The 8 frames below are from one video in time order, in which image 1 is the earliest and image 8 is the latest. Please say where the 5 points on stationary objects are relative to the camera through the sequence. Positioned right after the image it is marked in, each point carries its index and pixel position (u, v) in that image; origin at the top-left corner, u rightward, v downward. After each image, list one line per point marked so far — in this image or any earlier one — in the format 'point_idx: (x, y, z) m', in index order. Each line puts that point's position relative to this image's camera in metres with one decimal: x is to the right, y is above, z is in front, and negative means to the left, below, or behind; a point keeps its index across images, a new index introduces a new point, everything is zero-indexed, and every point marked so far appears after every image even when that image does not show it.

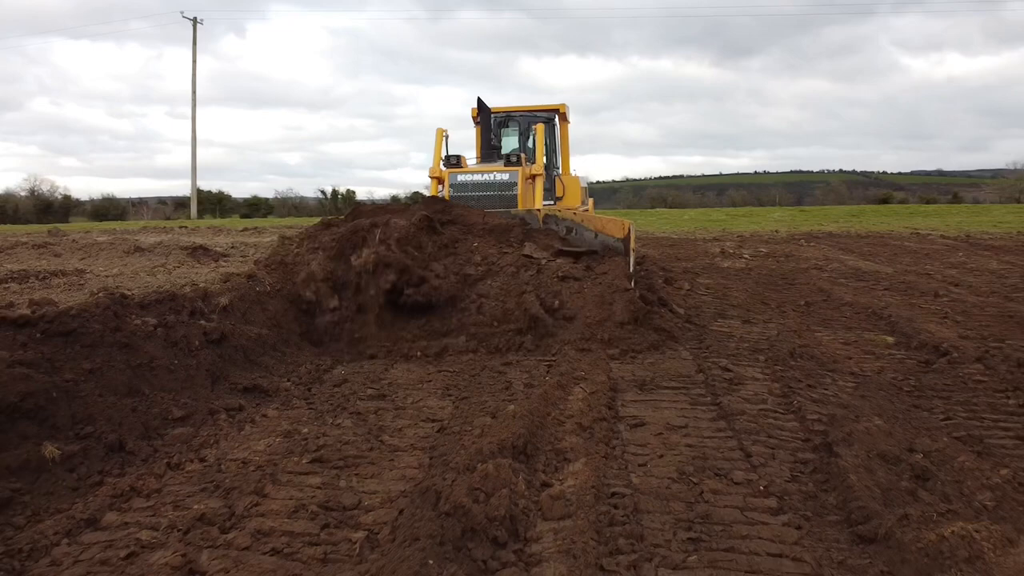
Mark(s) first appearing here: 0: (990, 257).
0: (+6.5, +0.4, +11.2) m
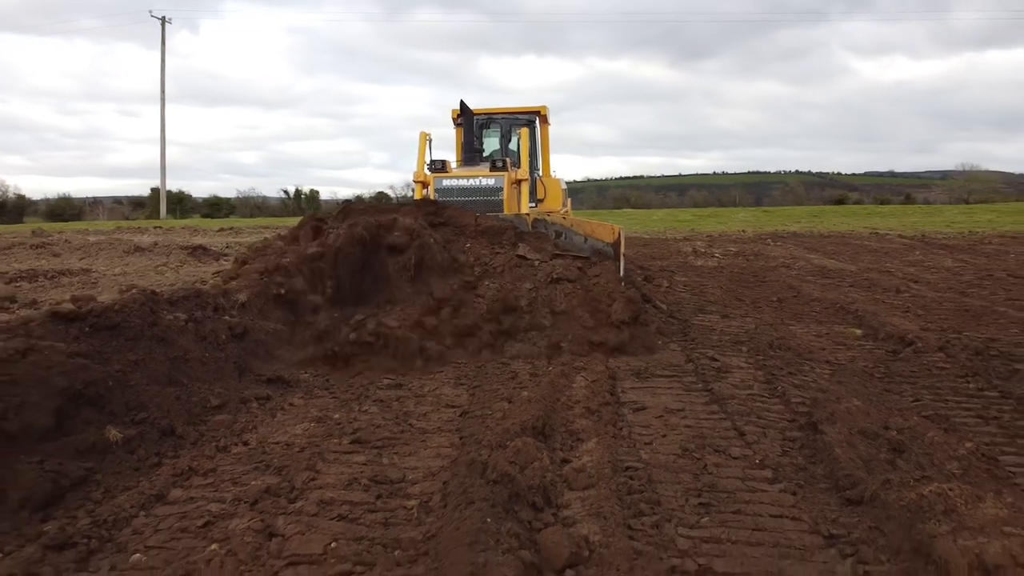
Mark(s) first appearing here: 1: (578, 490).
0: (+6.2, +0.5, +11.8) m
1: (+0.3, -0.8, +3.2) m
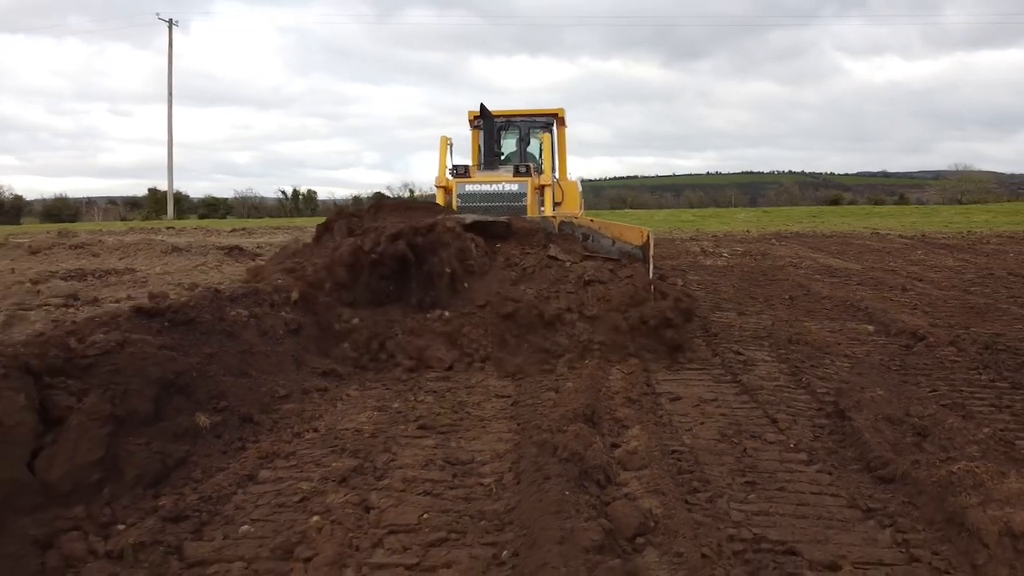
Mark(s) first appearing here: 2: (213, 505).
0: (+6.4, +0.5, +12.1) m
1: (+0.5, -0.8, +3.5) m
2: (-1.1, -0.8, +3.0) m
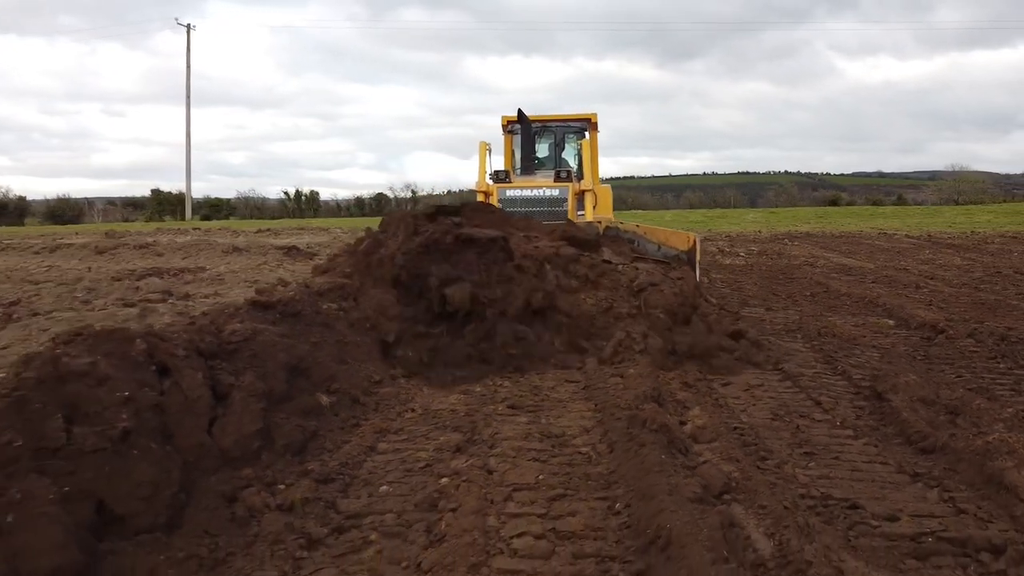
0: (+6.8, +0.5, +12.6) m
1: (+0.9, -0.7, +3.9) m
2: (-0.7, -0.8, +3.5) m
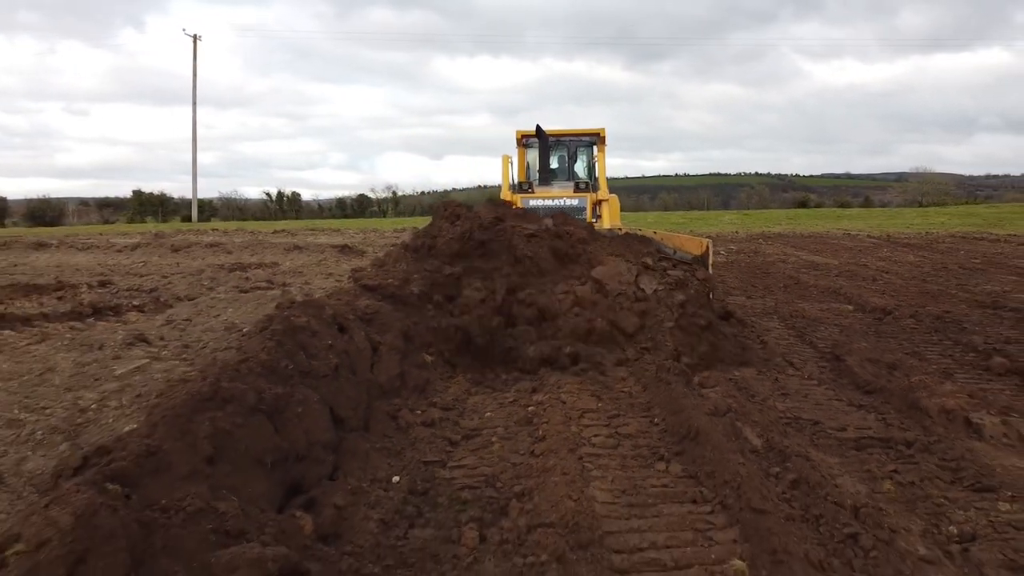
0: (+6.9, +0.6, +14.2) m
1: (+1.3, -0.6, +5.3) m
2: (-0.3, -0.7, +4.8) m
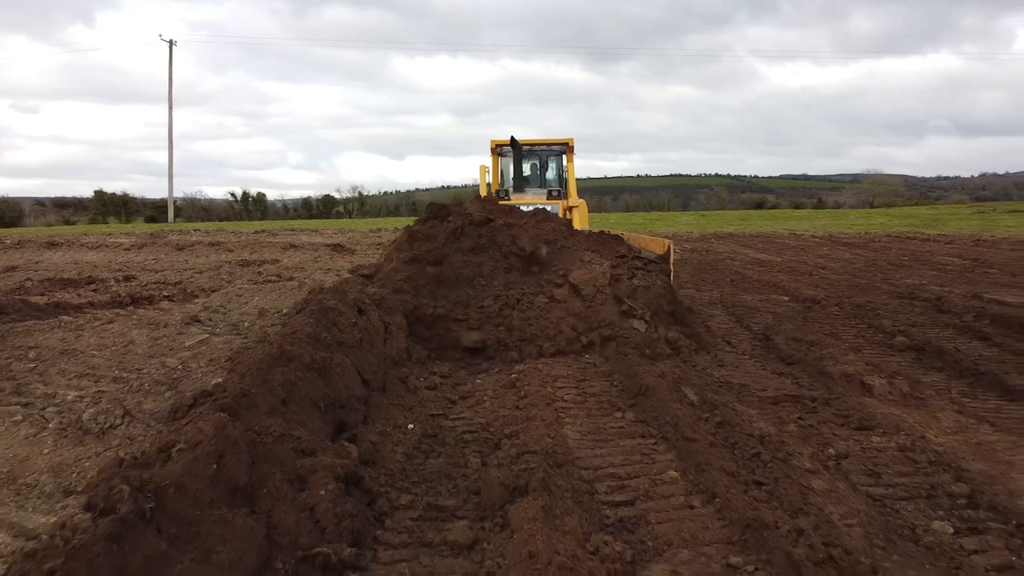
0: (+6.3, +0.7, +15.6) m
1: (+1.2, -0.6, +6.5) m
2: (-0.4, -0.6, +5.9) m
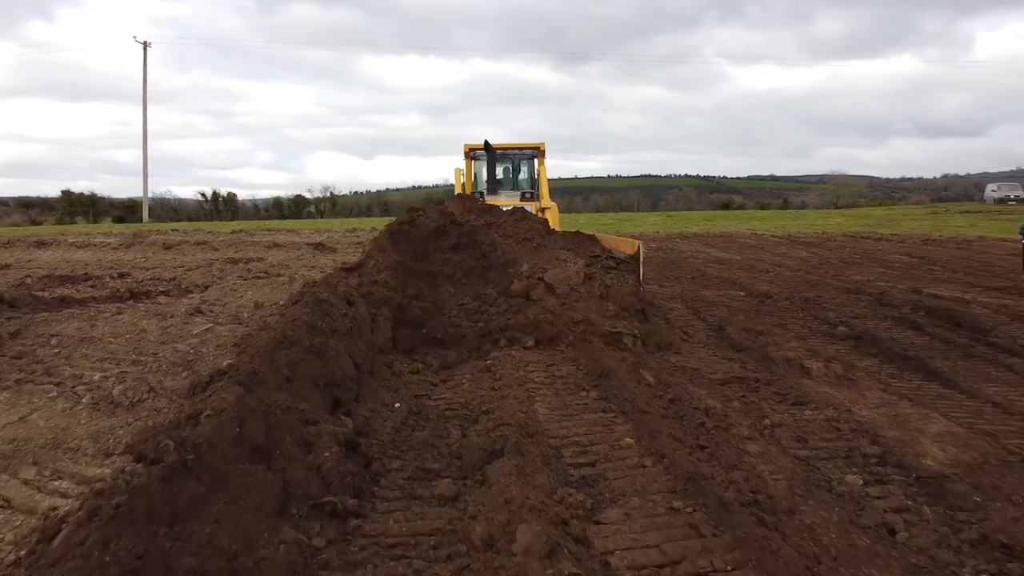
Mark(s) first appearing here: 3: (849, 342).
0: (+5.8, +0.8, +16.4) m
1: (+0.9, -0.5, +7.1) m
2: (-0.6, -0.6, +6.4) m
3: (+3.2, -0.5, +7.7) m
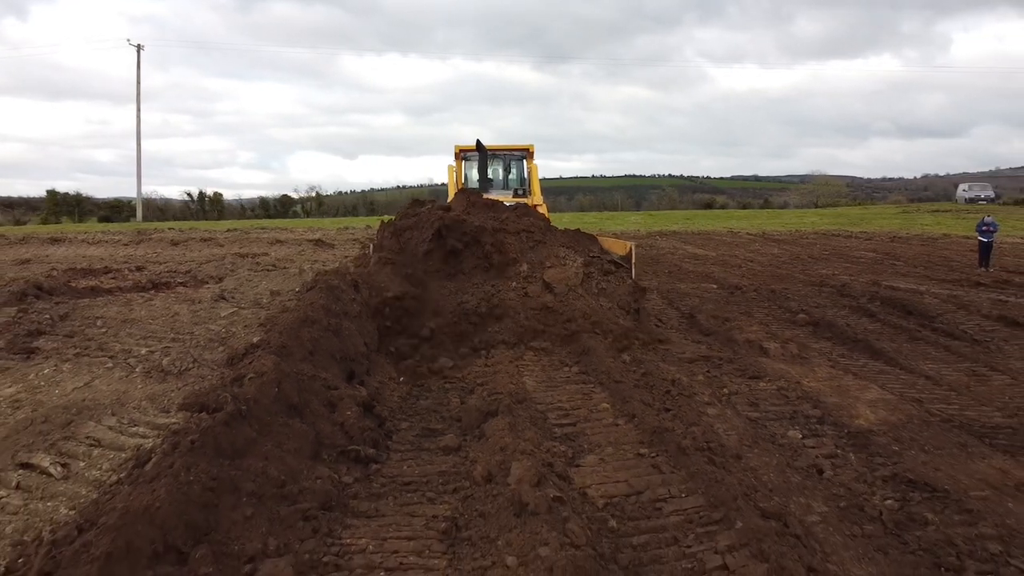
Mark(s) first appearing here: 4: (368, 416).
0: (+5.5, +0.9, +17.2) m
1: (+0.8, -0.4, +7.8) m
2: (-0.7, -0.5, +7.2) m
3: (+3.0, -0.4, +8.4) m
4: (-0.9, -0.8, +5.0) m
